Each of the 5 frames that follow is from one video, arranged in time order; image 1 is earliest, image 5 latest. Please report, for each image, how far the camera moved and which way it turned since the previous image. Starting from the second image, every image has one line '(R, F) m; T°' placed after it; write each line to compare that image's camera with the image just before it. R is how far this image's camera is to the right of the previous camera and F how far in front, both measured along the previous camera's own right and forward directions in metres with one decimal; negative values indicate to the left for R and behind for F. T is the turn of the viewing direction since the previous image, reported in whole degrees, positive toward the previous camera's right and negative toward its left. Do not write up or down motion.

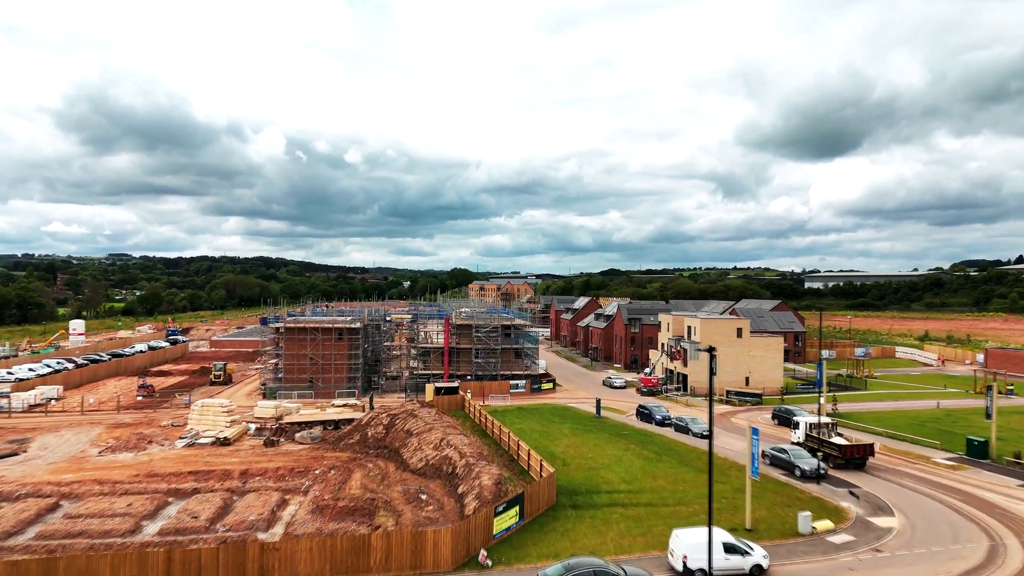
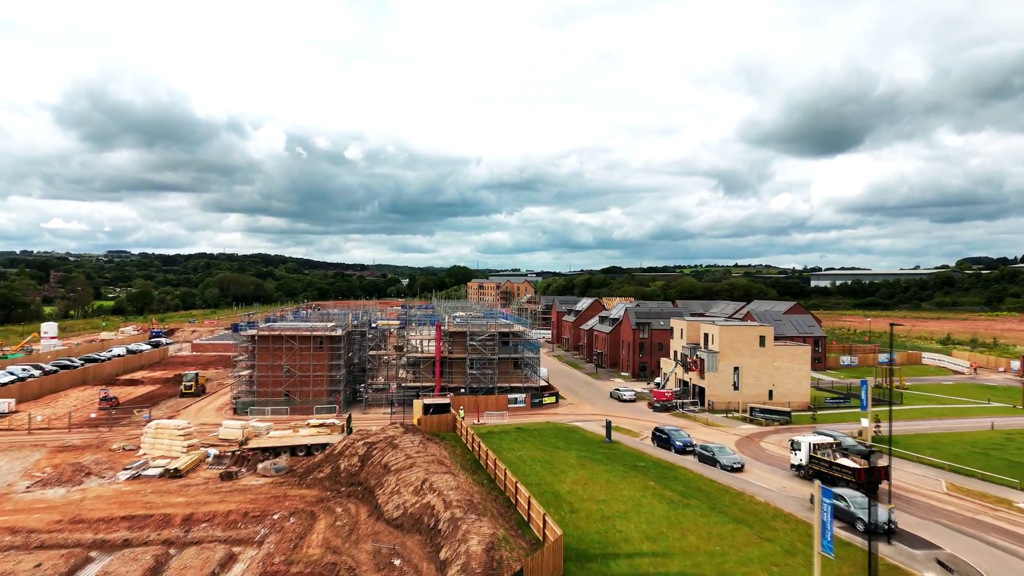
(+0.1, +5.5) m; 0°
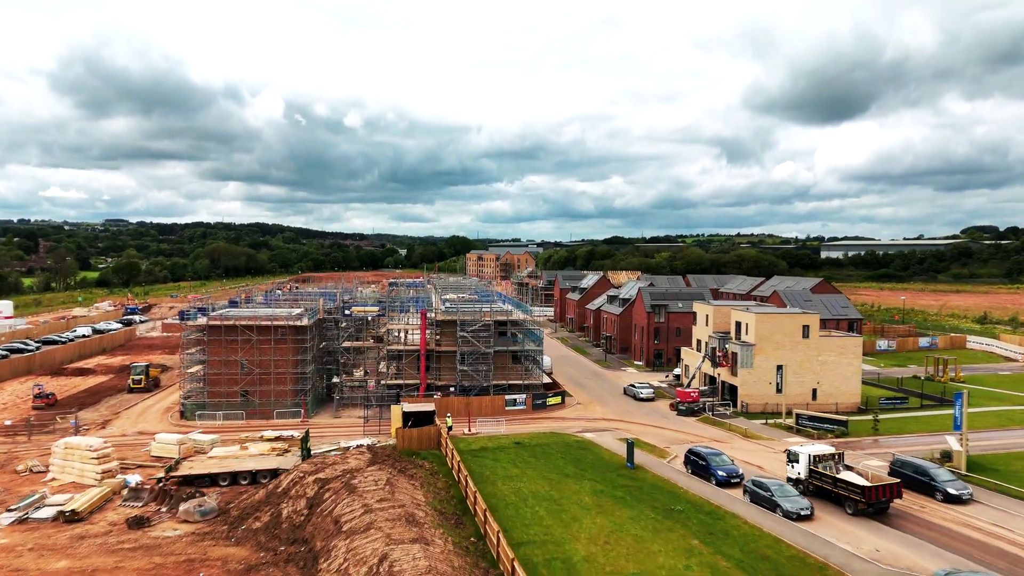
(+0.2, +8.0) m; 0°
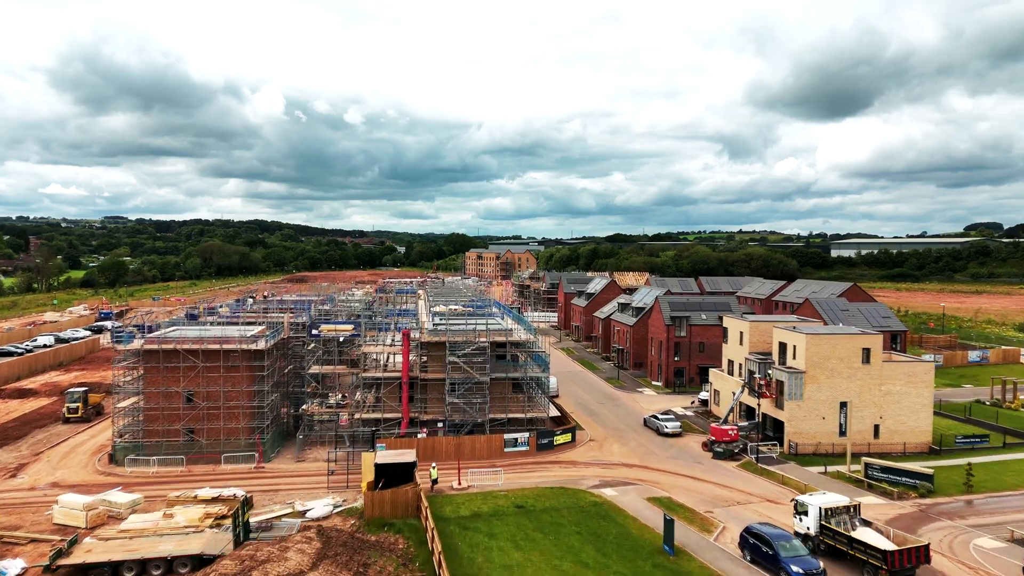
(0.0, +7.3) m; 0°
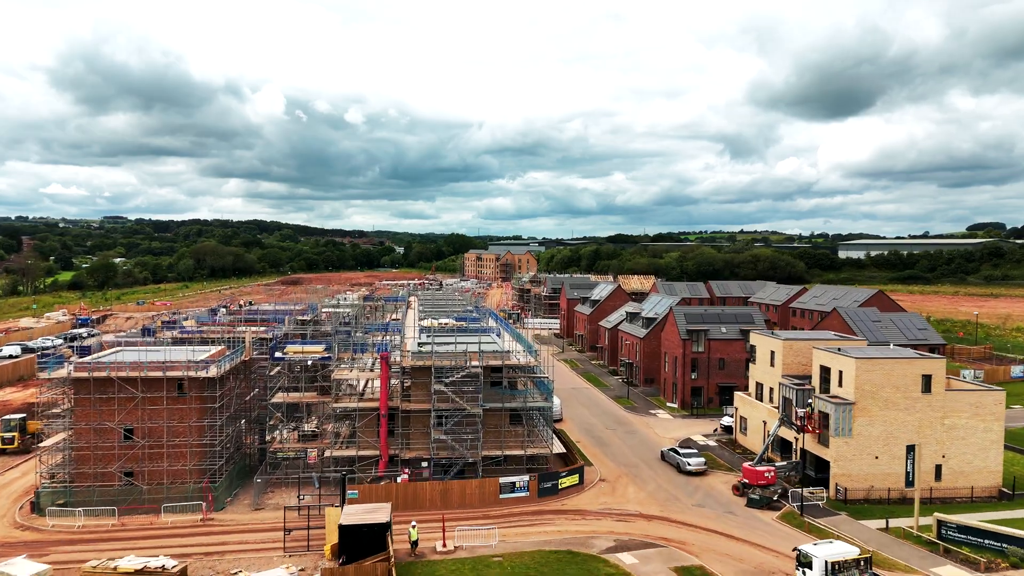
(+0.2, +5.4) m; 0°
